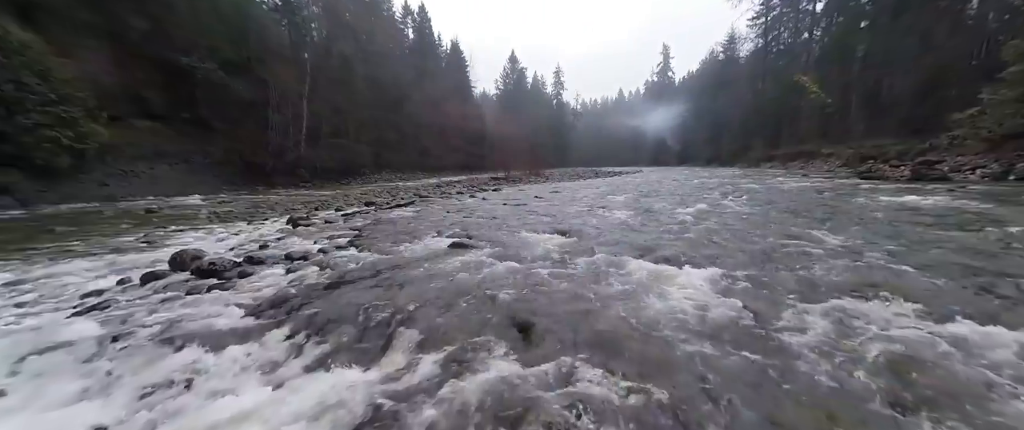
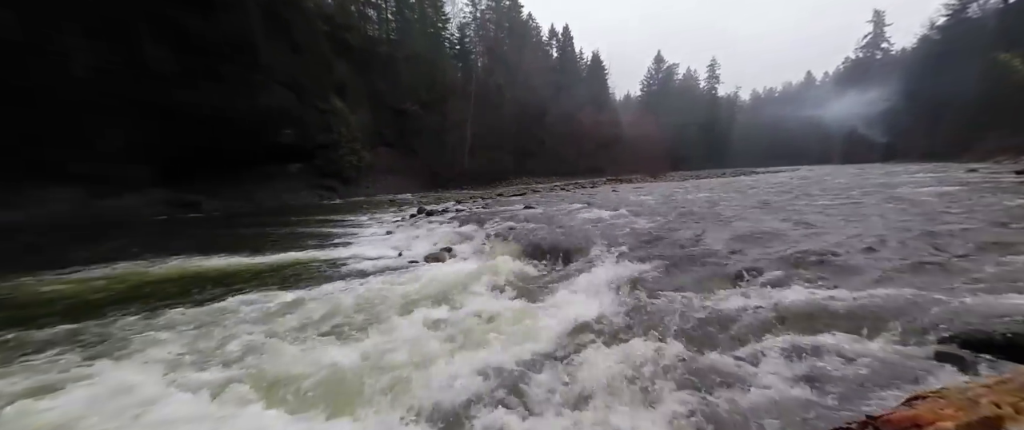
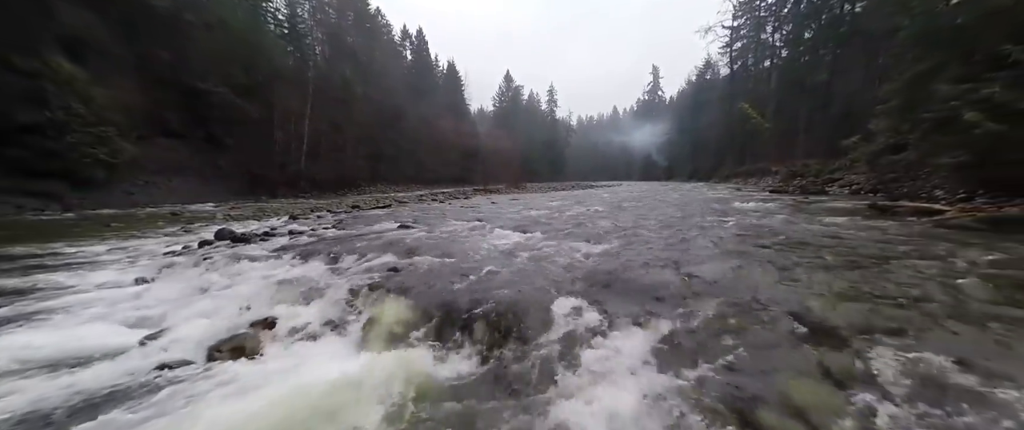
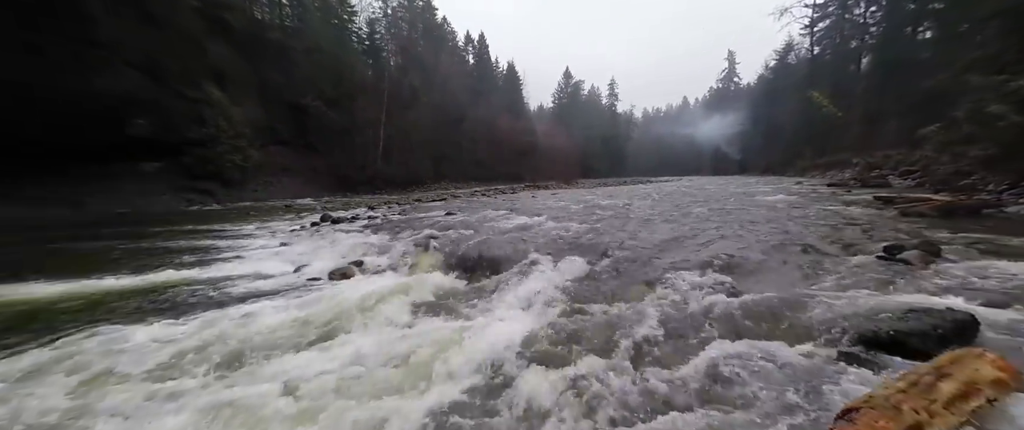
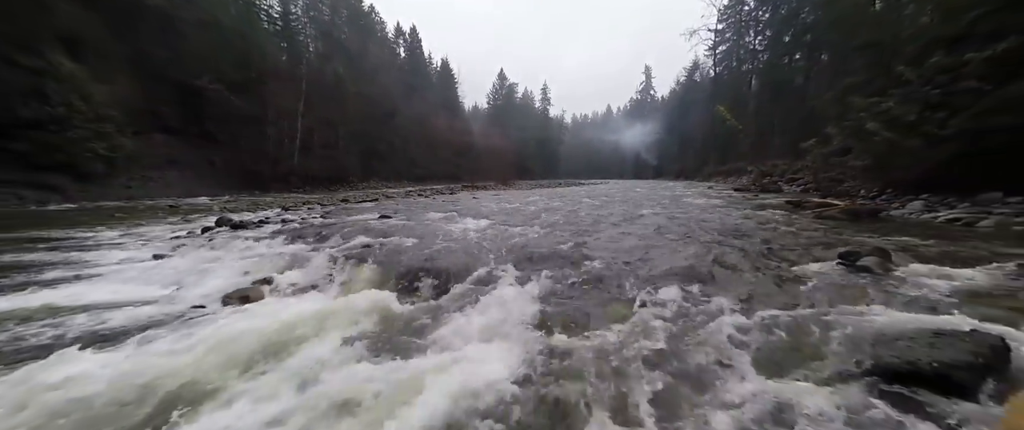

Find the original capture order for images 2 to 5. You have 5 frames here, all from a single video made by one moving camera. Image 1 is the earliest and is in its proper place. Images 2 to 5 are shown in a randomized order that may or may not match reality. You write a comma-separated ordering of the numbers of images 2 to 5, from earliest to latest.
3, 5, 4, 2
